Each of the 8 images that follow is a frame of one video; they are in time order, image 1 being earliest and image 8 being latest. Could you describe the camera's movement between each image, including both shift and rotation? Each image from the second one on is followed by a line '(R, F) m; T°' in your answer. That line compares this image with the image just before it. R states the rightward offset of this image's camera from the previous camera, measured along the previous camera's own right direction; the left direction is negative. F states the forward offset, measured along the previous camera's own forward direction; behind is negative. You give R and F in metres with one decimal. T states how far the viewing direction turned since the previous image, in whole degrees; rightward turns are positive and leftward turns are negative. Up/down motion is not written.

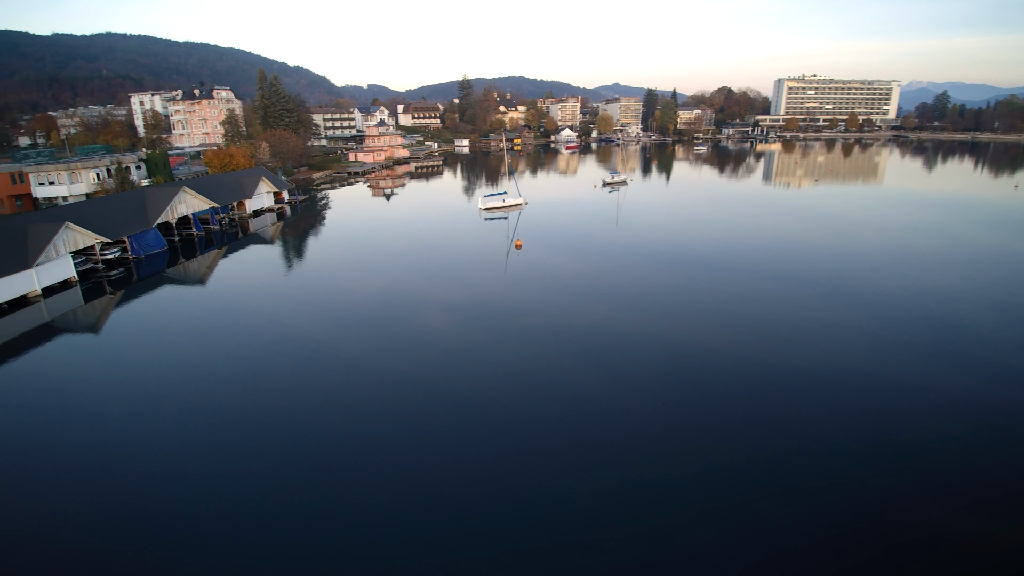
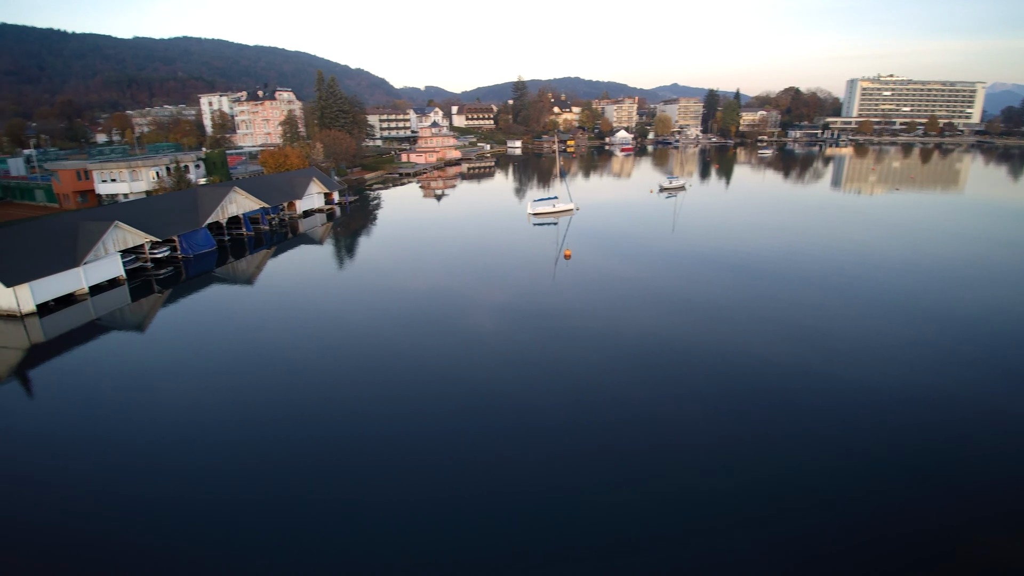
(0.0, +0.8) m; -5°
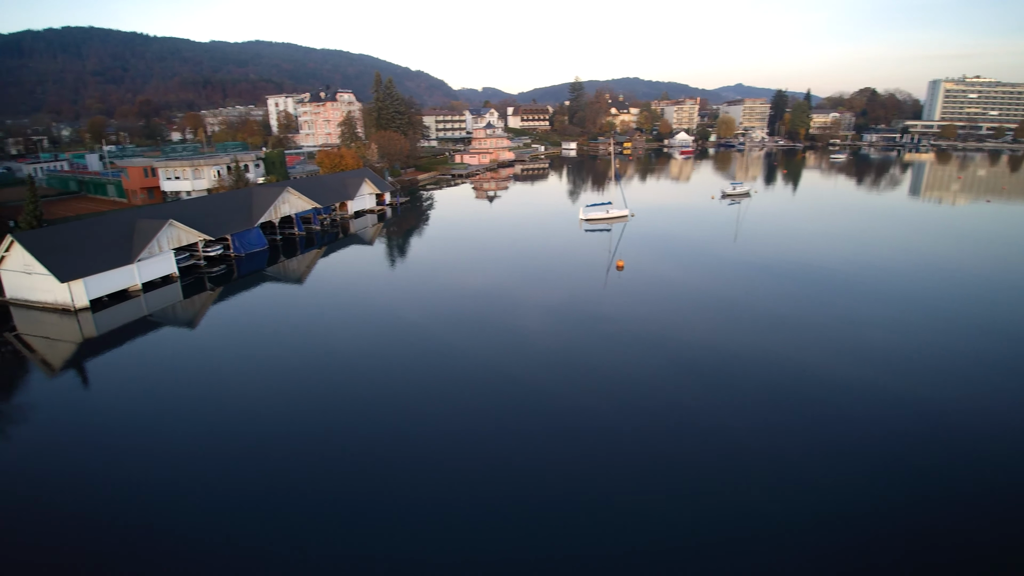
(0.0, +0.7) m; -6°
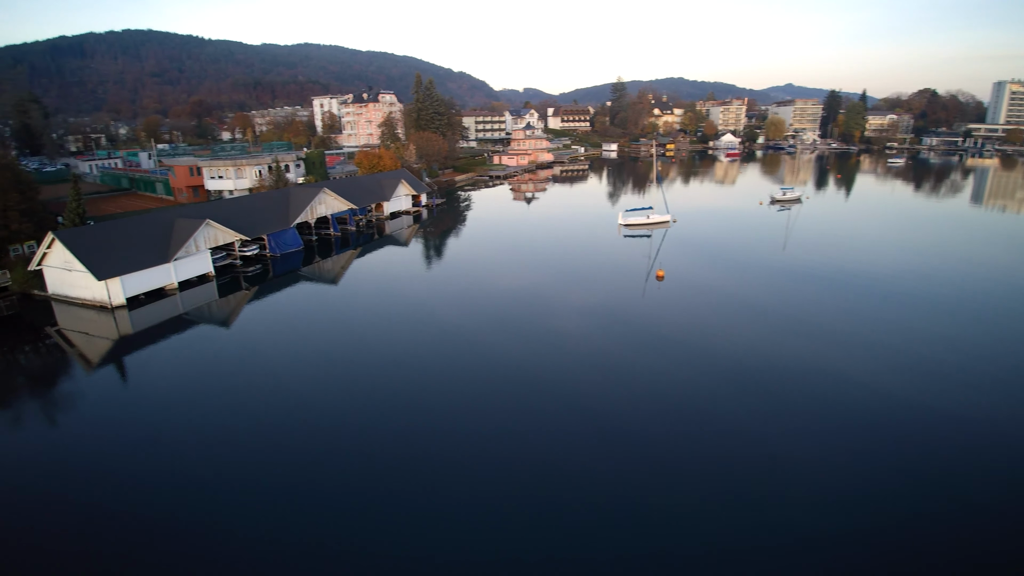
(0.0, +0.5) m; -4°
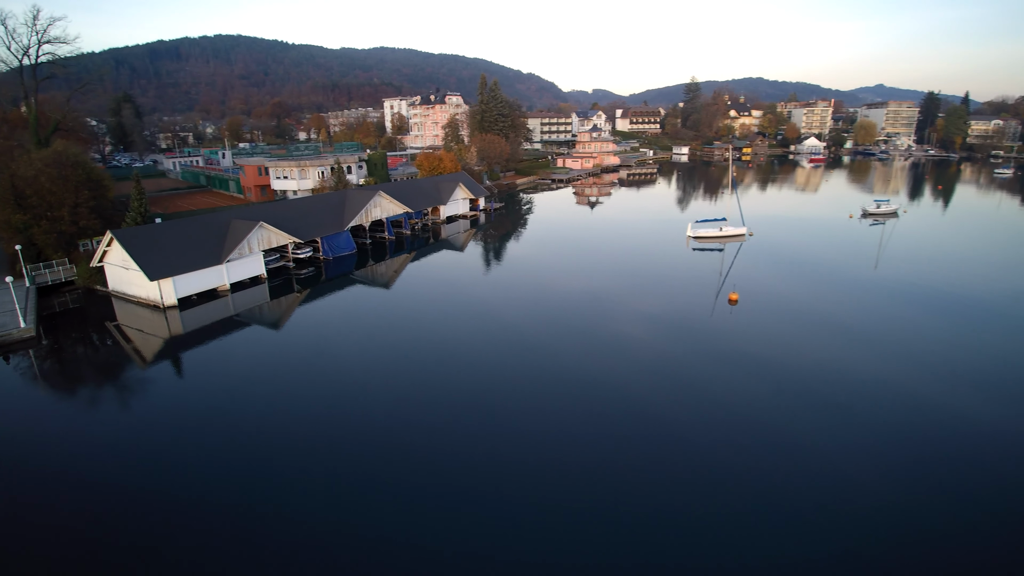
(+0.1, +0.8) m; -7°
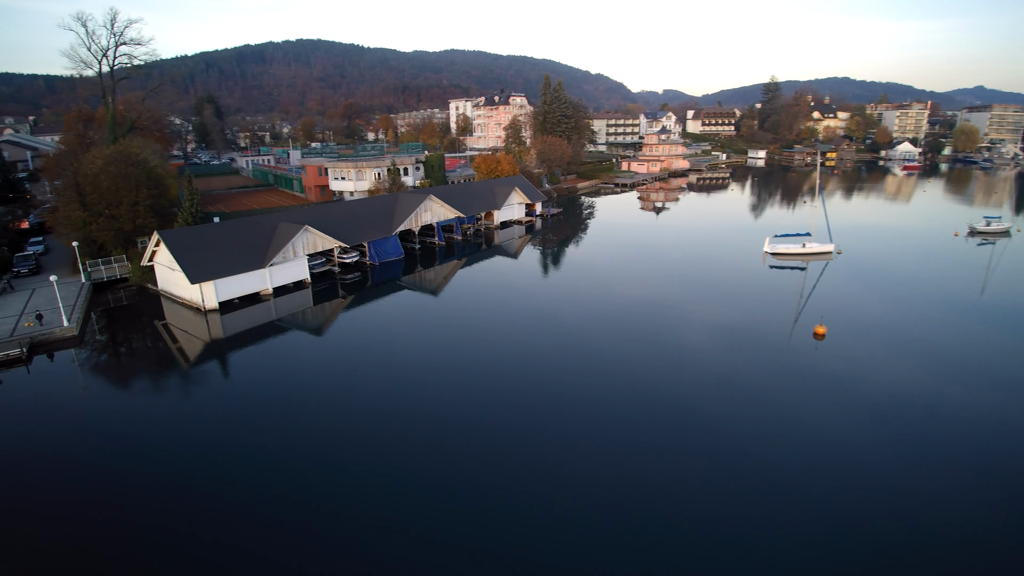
(+0.1, +0.9) m; -7°
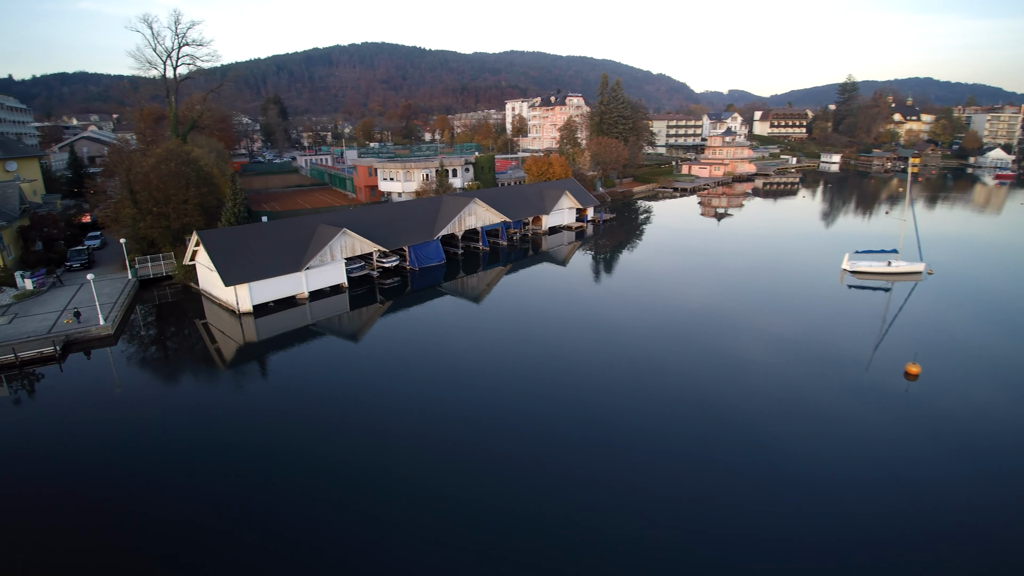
(+0.1, +0.8) m; -6°
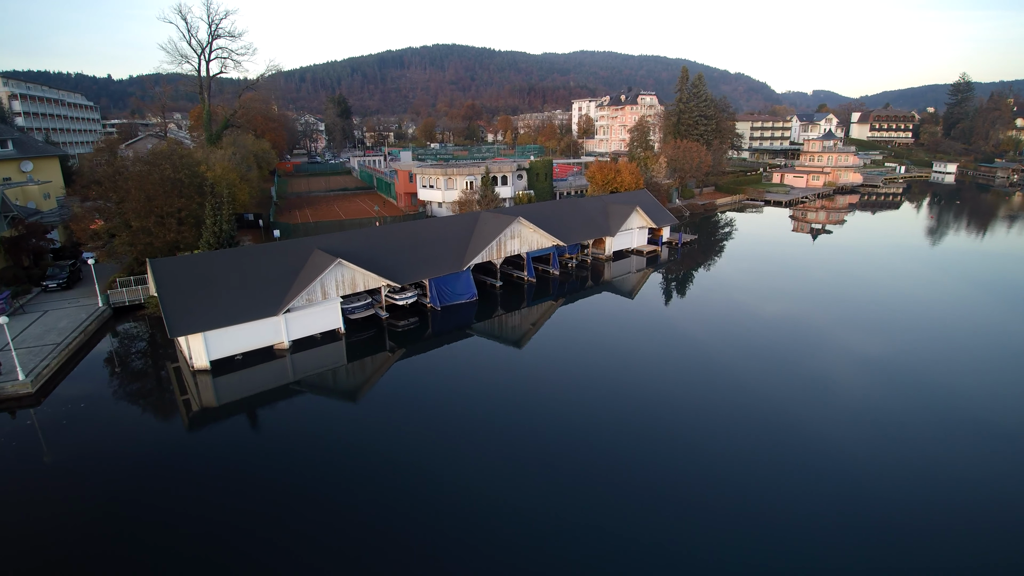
(+0.2, +2.7) m; -7°
